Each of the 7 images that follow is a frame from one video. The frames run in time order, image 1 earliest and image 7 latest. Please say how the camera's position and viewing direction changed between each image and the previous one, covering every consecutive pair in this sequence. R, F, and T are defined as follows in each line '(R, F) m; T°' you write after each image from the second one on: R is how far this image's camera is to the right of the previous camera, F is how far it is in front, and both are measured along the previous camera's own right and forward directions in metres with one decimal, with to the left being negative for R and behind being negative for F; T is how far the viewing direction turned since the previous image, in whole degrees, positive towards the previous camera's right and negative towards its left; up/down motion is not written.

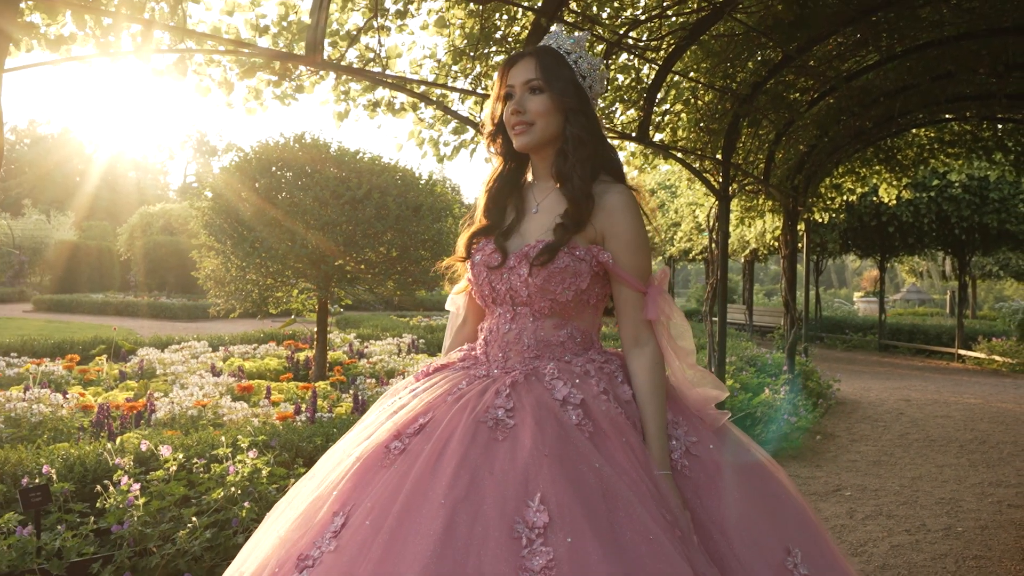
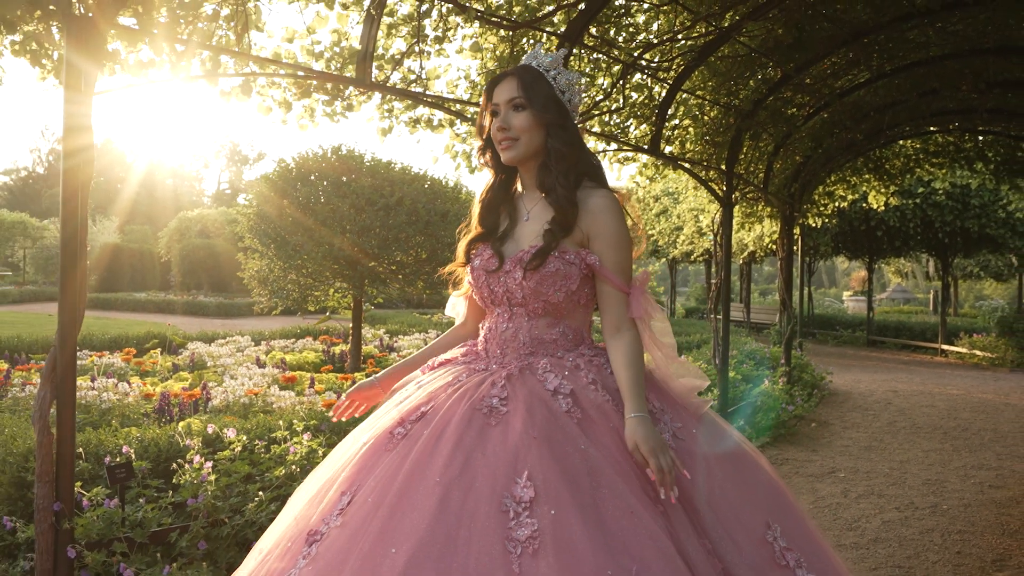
(-0.2, -0.4) m; +1°
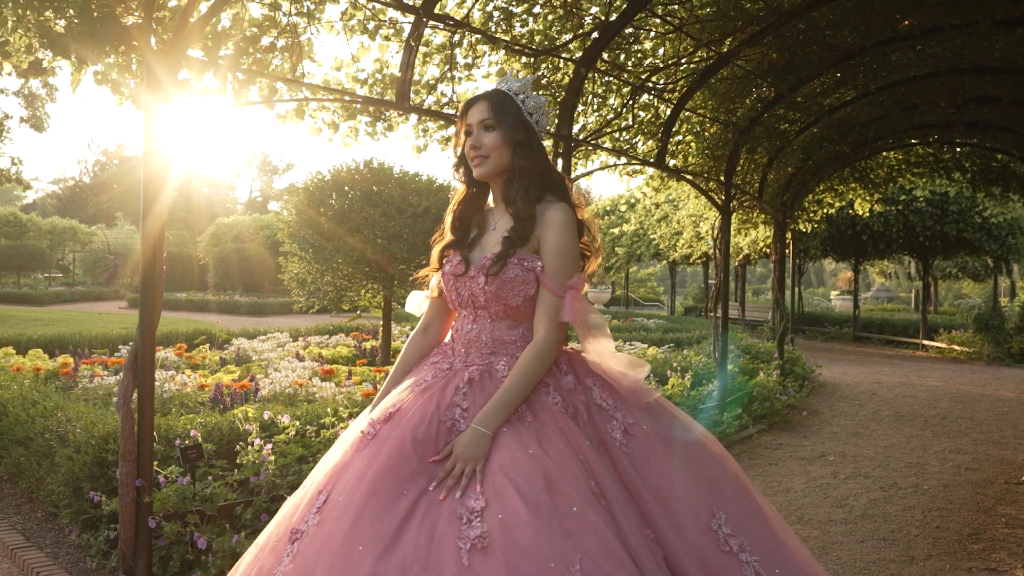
(-0.2, -0.5) m; 0°
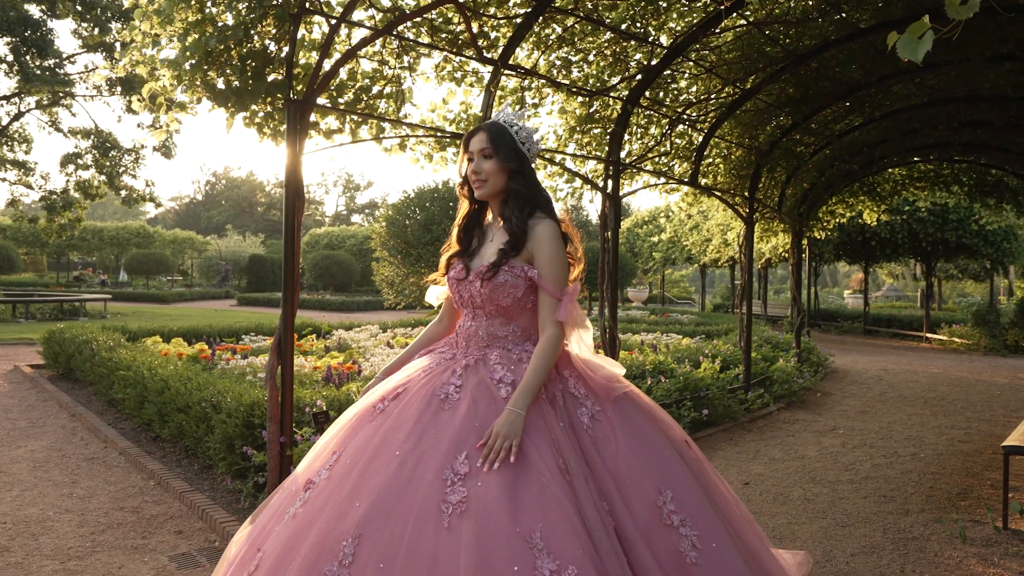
(-0.2, -1.0) m; -2°
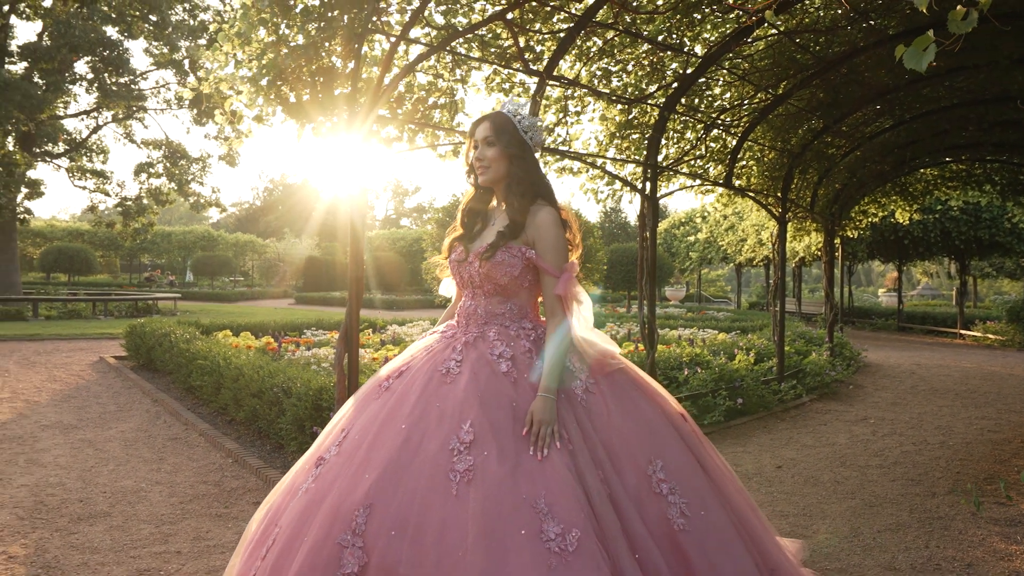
(-0.1, -0.4) m; -3°
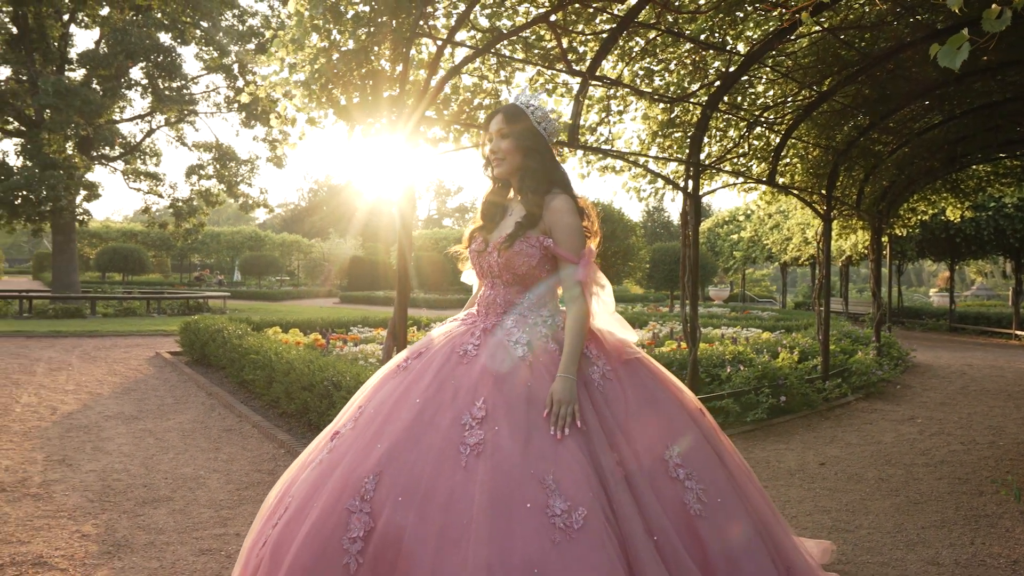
(0.0, -0.1) m; -3°
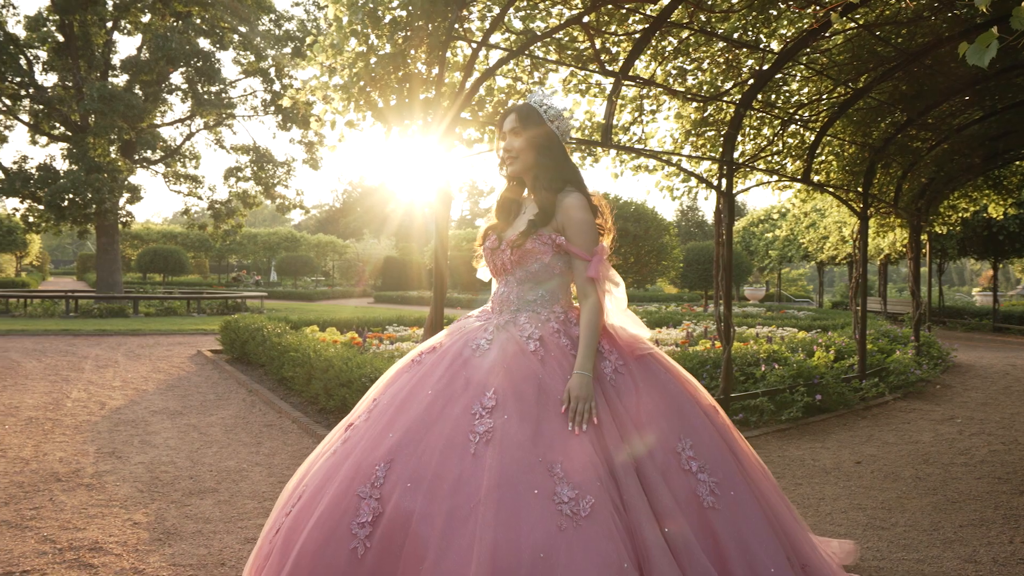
(0.0, -0.1) m; -3°
